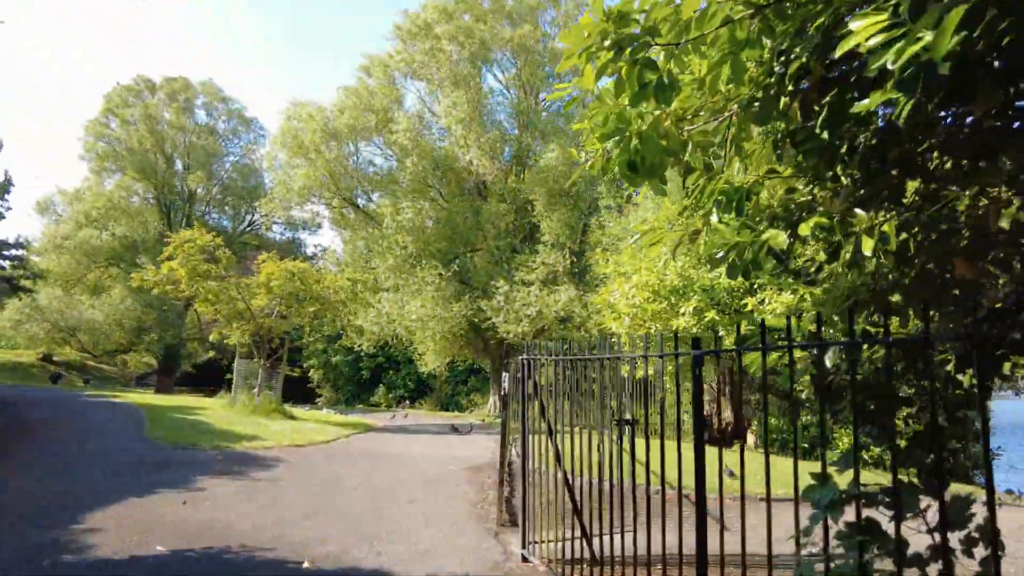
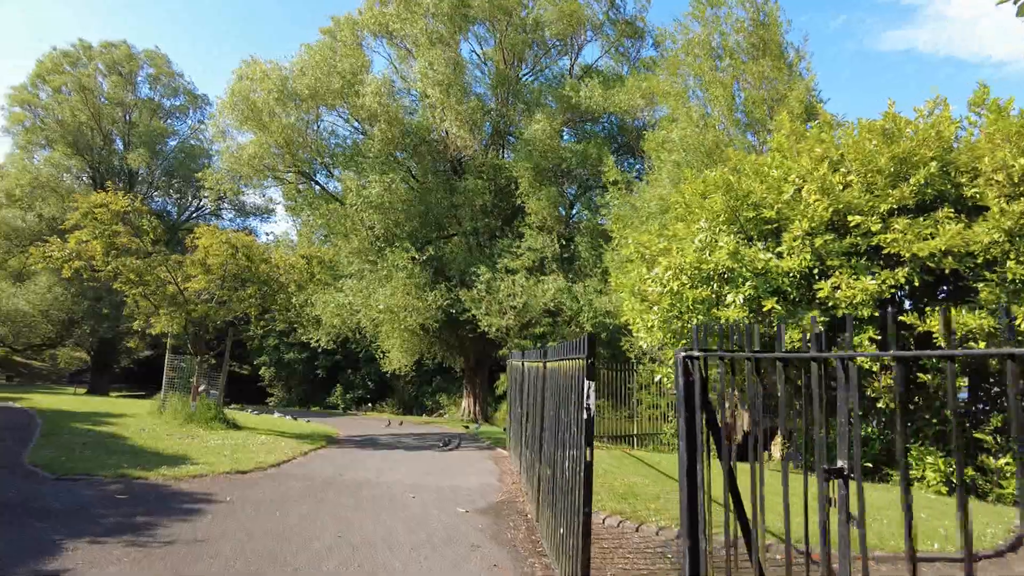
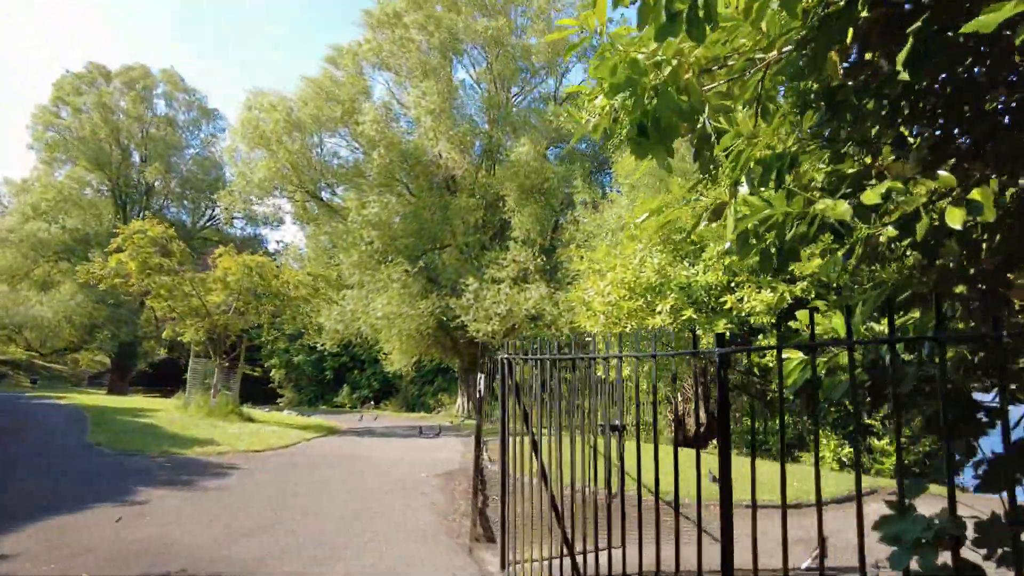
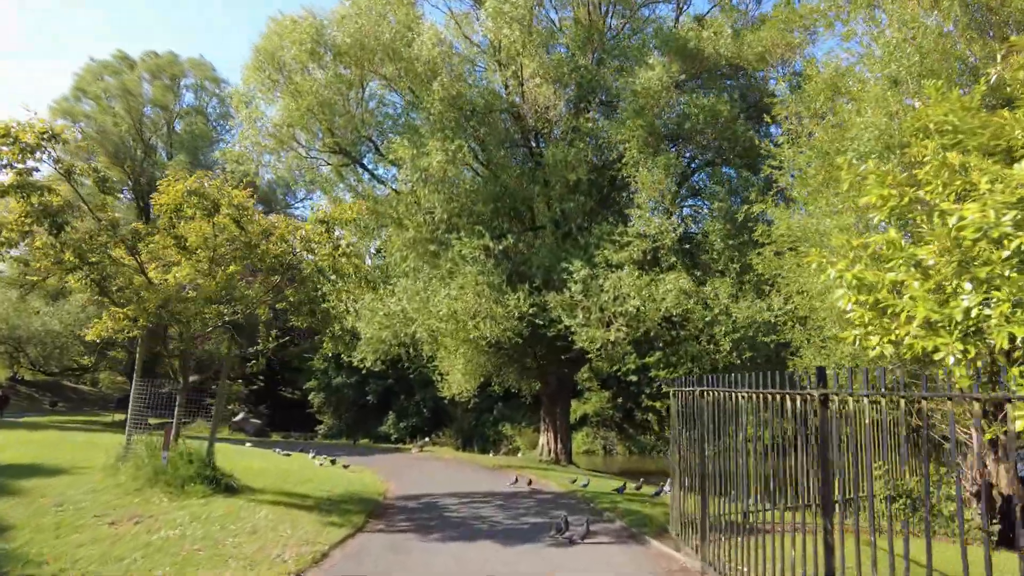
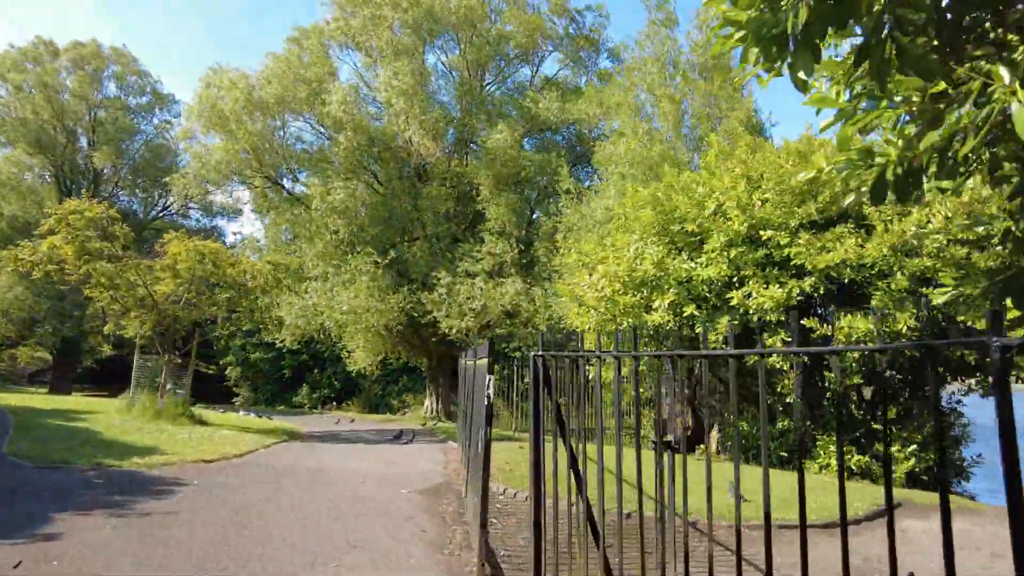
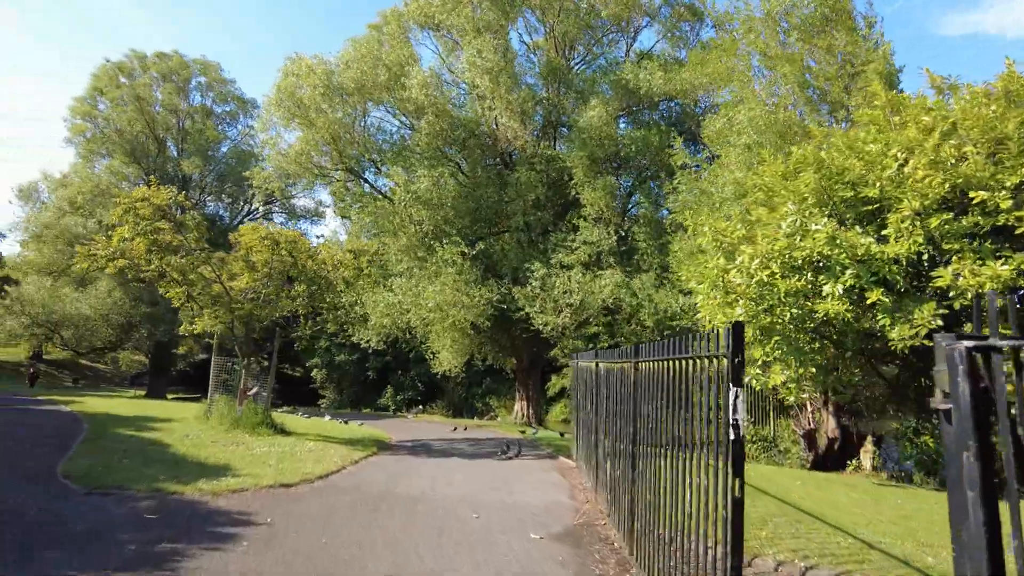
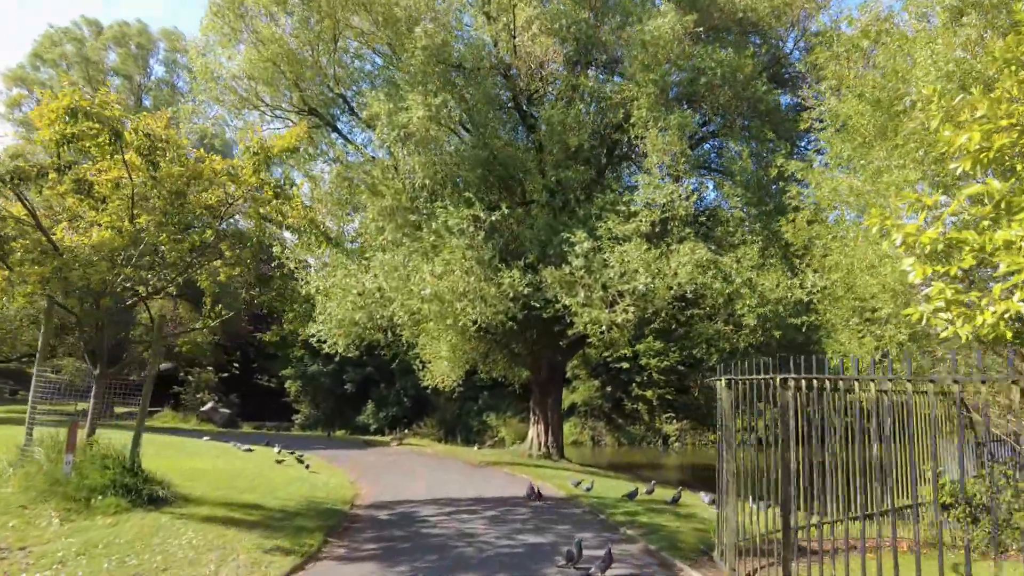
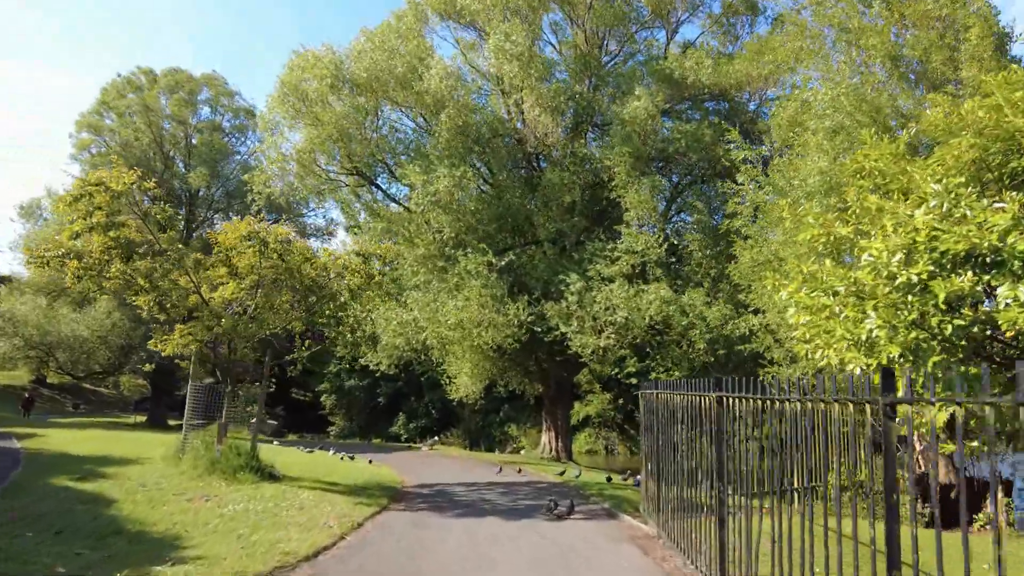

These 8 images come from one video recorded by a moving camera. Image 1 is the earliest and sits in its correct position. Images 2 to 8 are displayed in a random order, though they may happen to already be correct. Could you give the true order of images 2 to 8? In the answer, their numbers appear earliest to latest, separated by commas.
3, 5, 2, 6, 8, 4, 7
